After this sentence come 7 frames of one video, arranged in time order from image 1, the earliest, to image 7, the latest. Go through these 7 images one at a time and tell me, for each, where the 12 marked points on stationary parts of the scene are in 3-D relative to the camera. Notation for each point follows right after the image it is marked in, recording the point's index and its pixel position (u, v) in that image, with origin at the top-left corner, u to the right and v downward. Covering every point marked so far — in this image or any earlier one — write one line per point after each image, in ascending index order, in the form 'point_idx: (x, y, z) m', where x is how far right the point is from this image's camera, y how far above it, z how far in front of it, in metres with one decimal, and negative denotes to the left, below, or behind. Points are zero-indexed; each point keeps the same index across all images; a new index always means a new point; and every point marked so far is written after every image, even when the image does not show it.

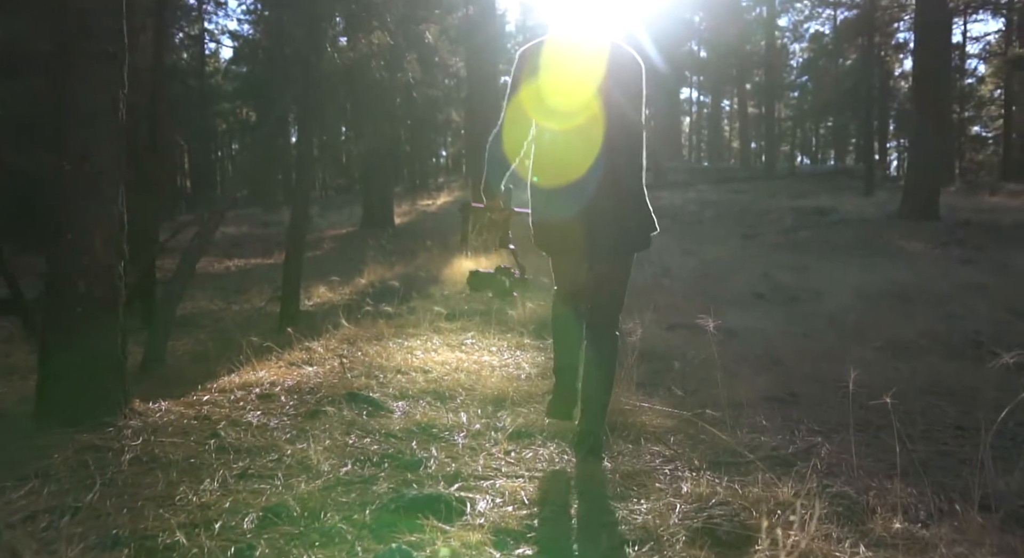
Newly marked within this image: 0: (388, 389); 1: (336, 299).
0: (-0.7, -0.6, +4.9) m
1: (-2.1, -0.2, +10.4) m
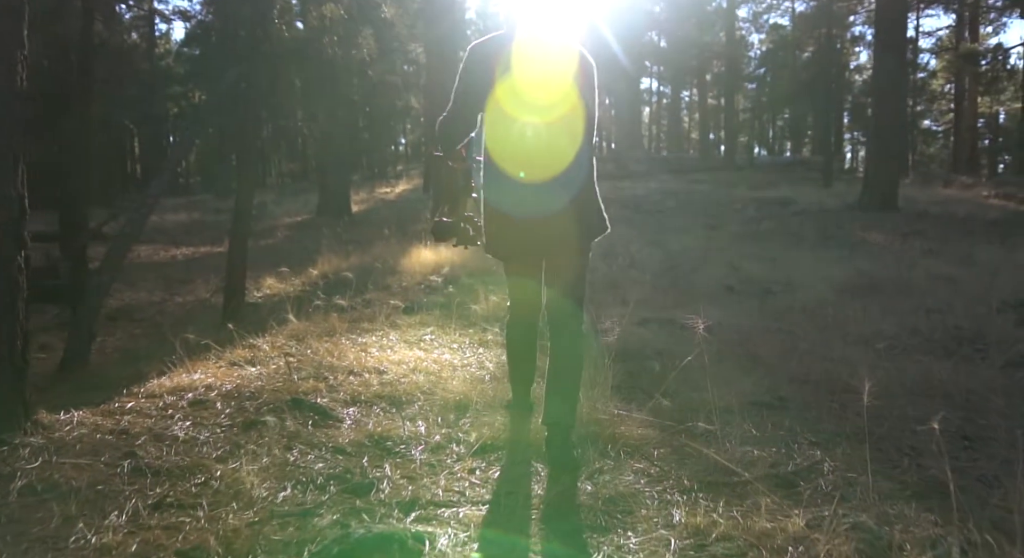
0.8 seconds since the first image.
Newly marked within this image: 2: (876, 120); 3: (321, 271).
0: (-0.9, -0.6, +4.4) m
1: (-2.5, -0.1, +9.9) m
2: (+7.4, +3.2, +17.7) m
3: (-2.5, +0.1, +11.2) m
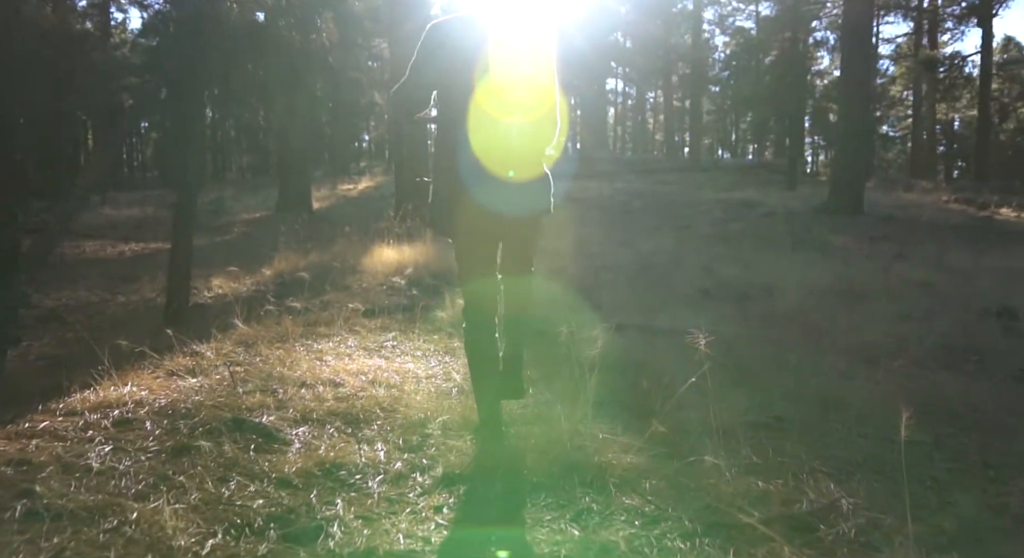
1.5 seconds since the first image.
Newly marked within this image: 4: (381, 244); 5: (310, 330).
0: (-1.0, -0.6, +3.9) m
1: (-2.9, -0.1, +9.3) m
2: (+6.7, +3.2, +17.6) m
3: (-2.9, +0.1, +10.6) m
4: (-1.9, +0.5, +12.4) m
5: (-1.5, -0.4, +6.4) m
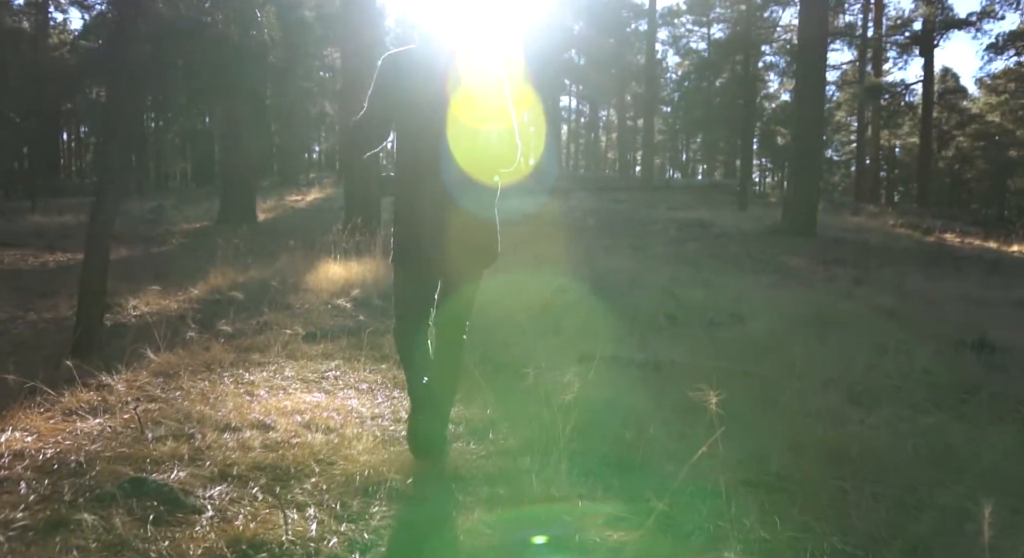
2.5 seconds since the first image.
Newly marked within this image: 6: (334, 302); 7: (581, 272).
0: (-1.2, -0.7, +3.3) m
1: (-3.4, -0.3, +8.6) m
2: (+5.8, +2.7, +17.4) m
3: (-3.4, -0.1, +9.9) m
4: (-2.6, +0.3, +11.8) m
5: (-1.8, -0.5, +5.7) m
6: (-1.8, -0.2, +8.5) m
7: (+1.0, +0.1, +12.4) m
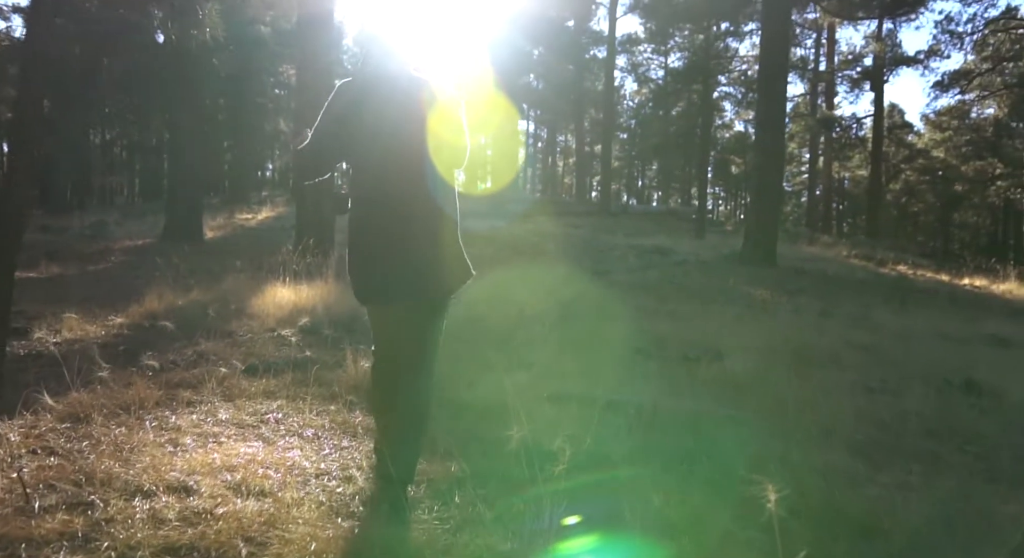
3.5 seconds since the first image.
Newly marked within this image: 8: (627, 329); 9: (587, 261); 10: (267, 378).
0: (-1.3, -0.8, +2.6) m
1: (-3.7, -0.5, +7.8) m
2: (+5.0, +2.1, +17.2) m
3: (-3.8, -0.3, +9.1) m
4: (-3.1, 0.0, +11.0) m
5: (-2.0, -0.7, +5.0) m
6: (-2.1, -0.5, +7.8) m
7: (+0.5, -0.3, +11.9) m
8: (+1.3, -0.5, +9.3) m
9: (+1.7, +0.4, +18.9) m
10: (-1.7, -0.7, +5.9) m
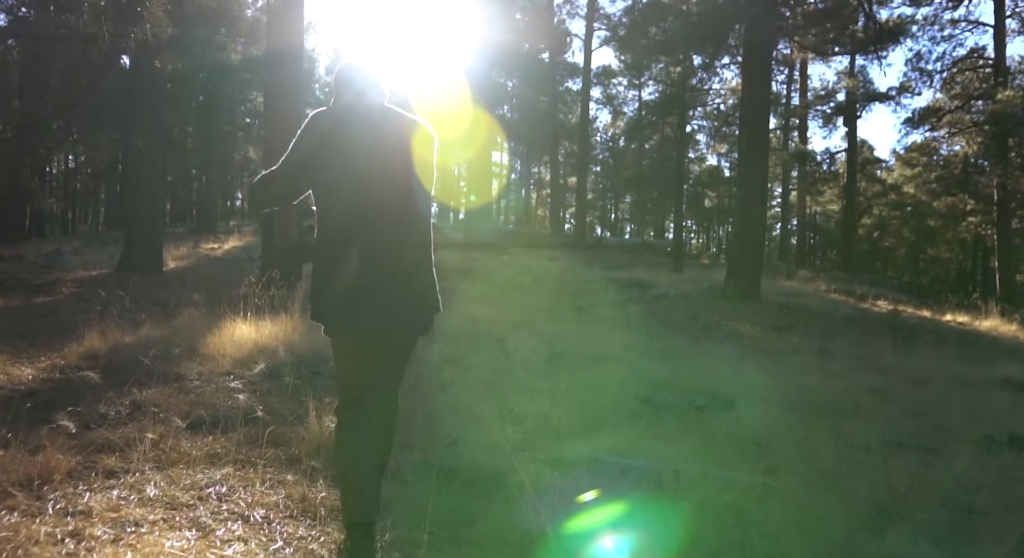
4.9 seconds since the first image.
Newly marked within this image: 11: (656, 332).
0: (-1.2, -0.9, +1.7) m
1: (-3.8, -0.8, +6.8) m
2: (+4.6, +1.4, +16.6) m
3: (-4.0, -0.7, +8.1) m
4: (-3.3, -0.4, +10.1) m
5: (-2.0, -0.9, +4.0) m
6: (-2.2, -0.8, +6.8) m
7: (+0.2, -0.7, +11.0) m
8: (+1.1, -0.9, +8.5) m
9: (+1.2, -0.4, +18.1) m
10: (-1.7, -0.9, +5.0) m
11: (+2.3, -0.8, +13.4) m
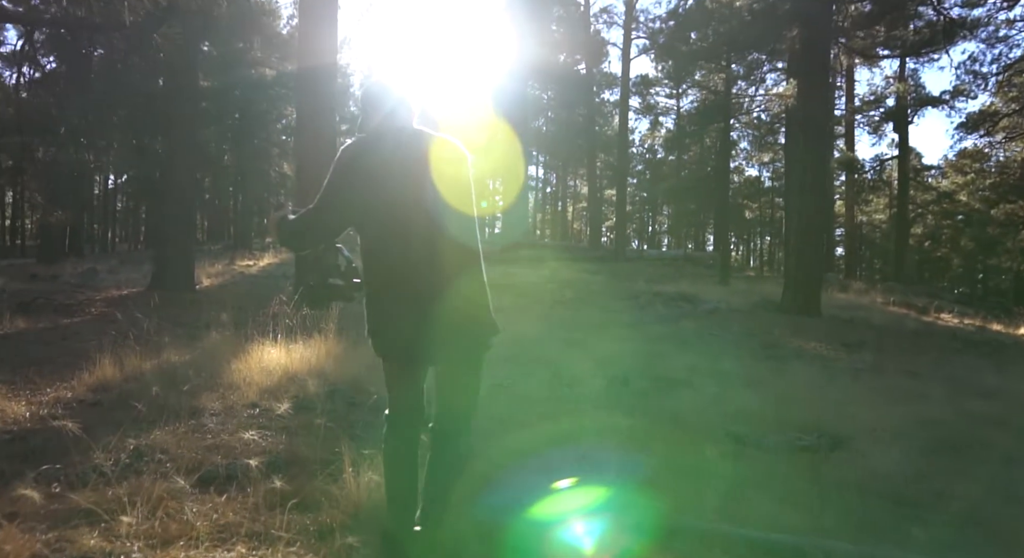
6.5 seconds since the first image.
0: (-0.9, -1.0, +0.7) m
1: (-3.4, -0.9, +5.9) m
2: (+5.5, +1.2, +15.3) m
3: (-3.4, -0.8, +7.2) m
4: (-2.7, -0.6, +9.1) m
5: (-1.6, -1.0, +3.1) m
6: (-1.7, -0.9, +5.9) m
7: (+0.9, -0.9, +9.9) m
8: (+1.7, -1.0, +7.4) m
9: (+2.1, -0.7, +17.0) m
10: (-1.3, -1.0, +4.0) m
11: (+3.1, -1.1, +12.2) m
